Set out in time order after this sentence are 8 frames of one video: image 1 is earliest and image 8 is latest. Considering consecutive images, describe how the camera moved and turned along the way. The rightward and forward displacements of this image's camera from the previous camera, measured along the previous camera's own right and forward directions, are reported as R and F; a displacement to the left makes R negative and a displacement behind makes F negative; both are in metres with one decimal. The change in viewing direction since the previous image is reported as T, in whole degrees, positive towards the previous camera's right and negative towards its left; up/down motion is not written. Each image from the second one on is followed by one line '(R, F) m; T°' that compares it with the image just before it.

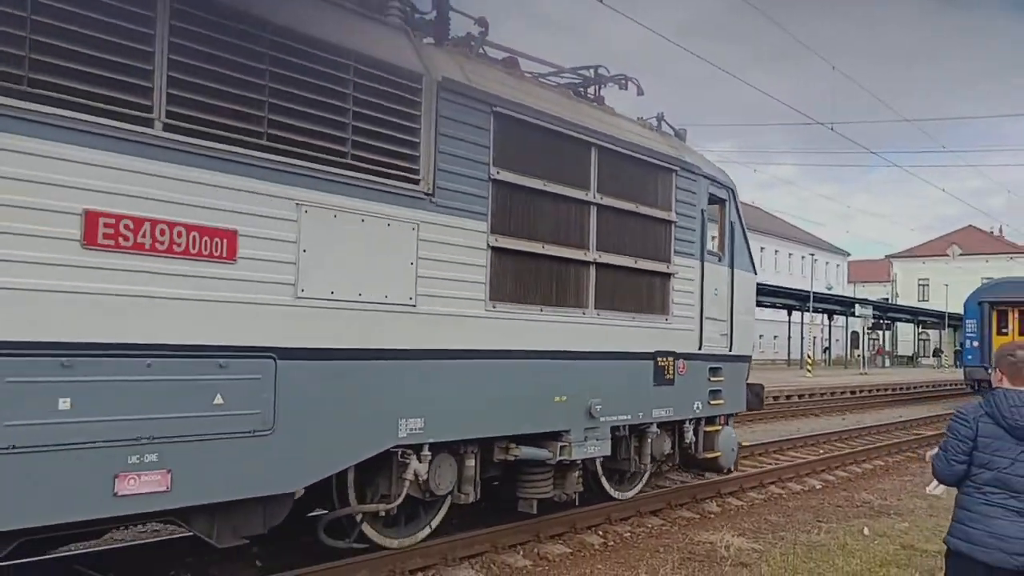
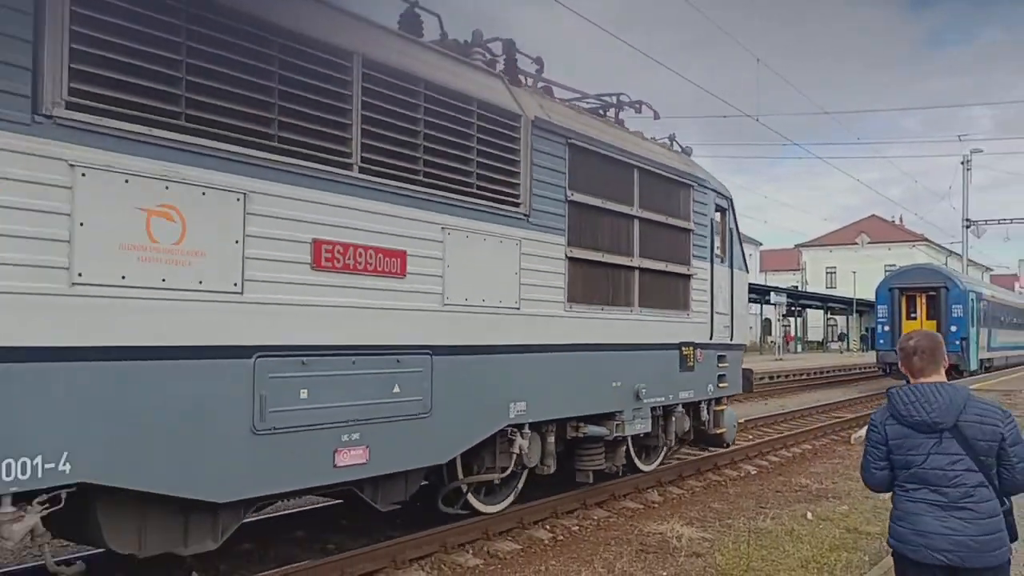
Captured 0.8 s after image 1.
(-1.2, -1.1) m; +4°
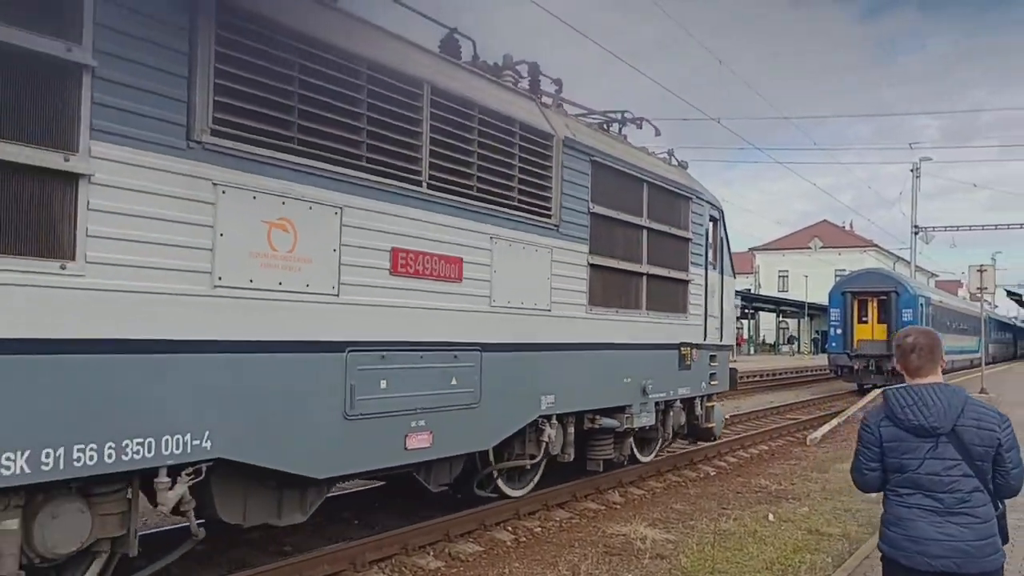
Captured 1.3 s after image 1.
(-0.6, -0.7) m; +3°
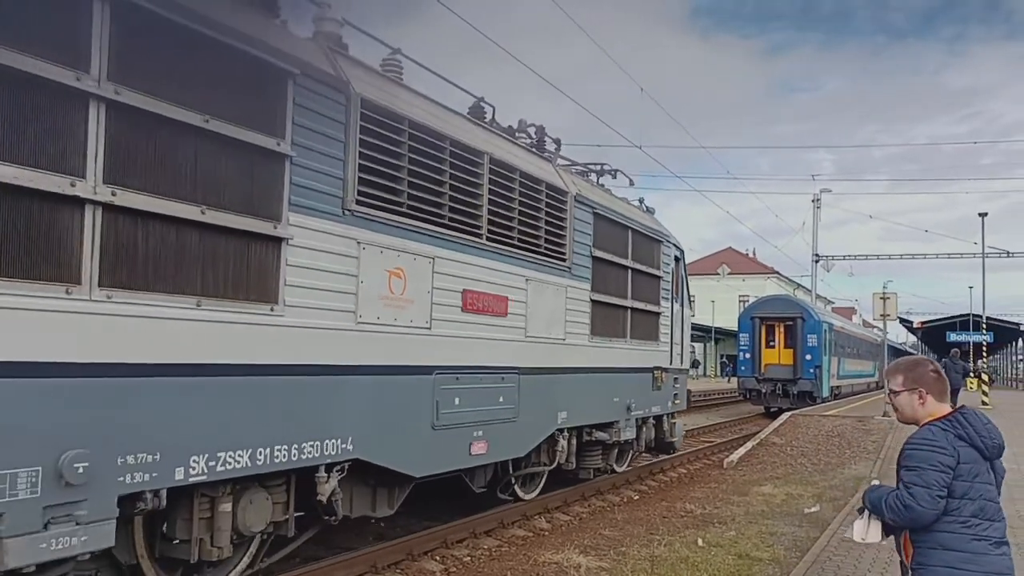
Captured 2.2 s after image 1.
(-1.0, -1.3) m; +5°
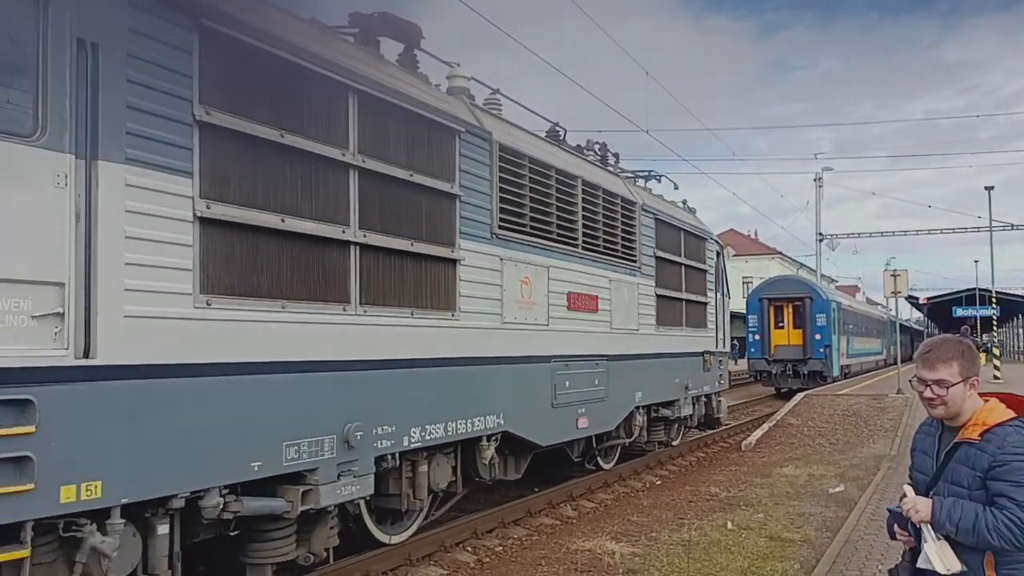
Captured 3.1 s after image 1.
(-0.9, -1.5) m; 0°
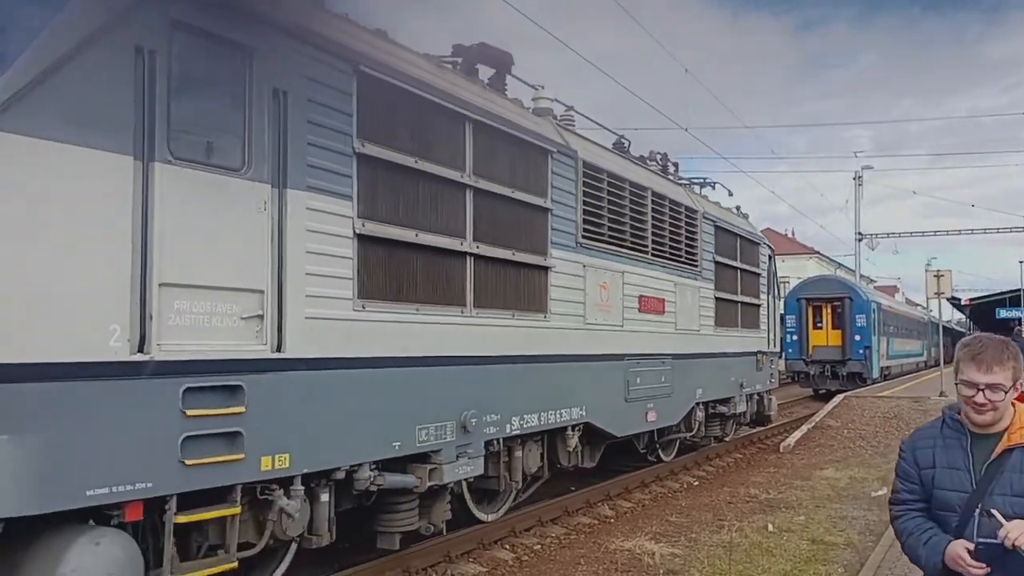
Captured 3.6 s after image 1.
(-0.4, -0.8) m; -2°
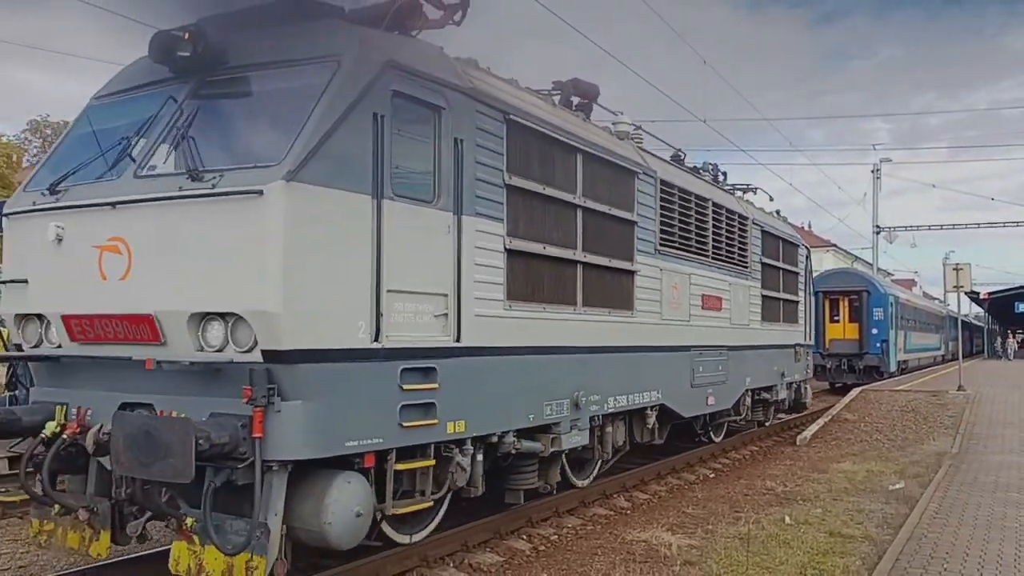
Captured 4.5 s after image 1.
(-0.7, -1.3) m; -1°
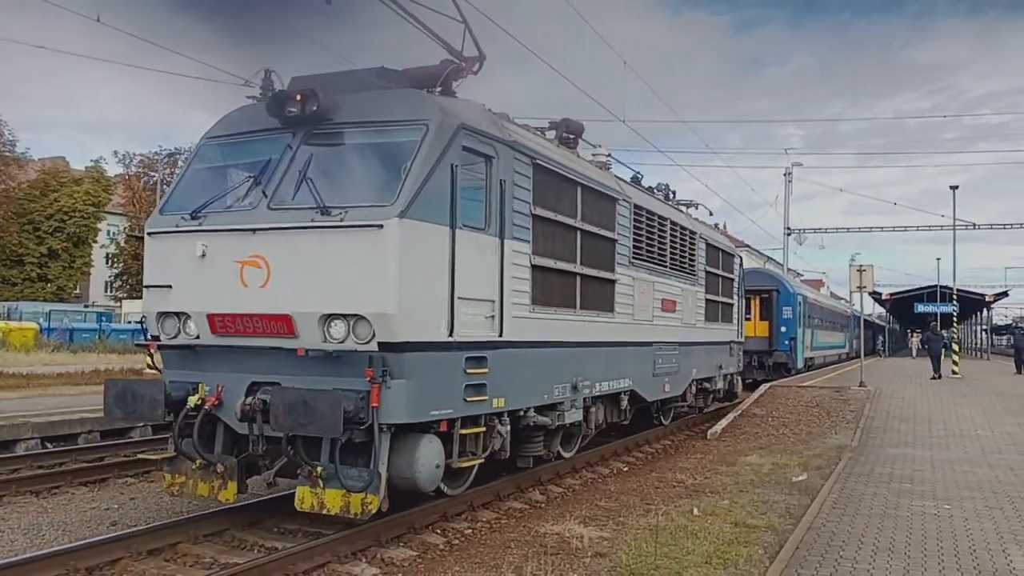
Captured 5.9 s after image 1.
(-0.9, -1.7) m; +5°
